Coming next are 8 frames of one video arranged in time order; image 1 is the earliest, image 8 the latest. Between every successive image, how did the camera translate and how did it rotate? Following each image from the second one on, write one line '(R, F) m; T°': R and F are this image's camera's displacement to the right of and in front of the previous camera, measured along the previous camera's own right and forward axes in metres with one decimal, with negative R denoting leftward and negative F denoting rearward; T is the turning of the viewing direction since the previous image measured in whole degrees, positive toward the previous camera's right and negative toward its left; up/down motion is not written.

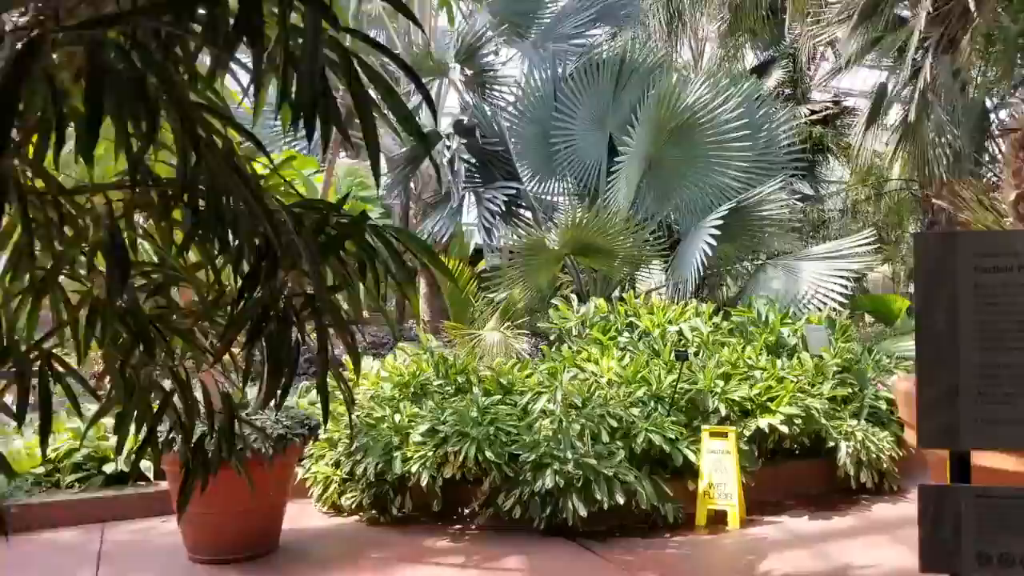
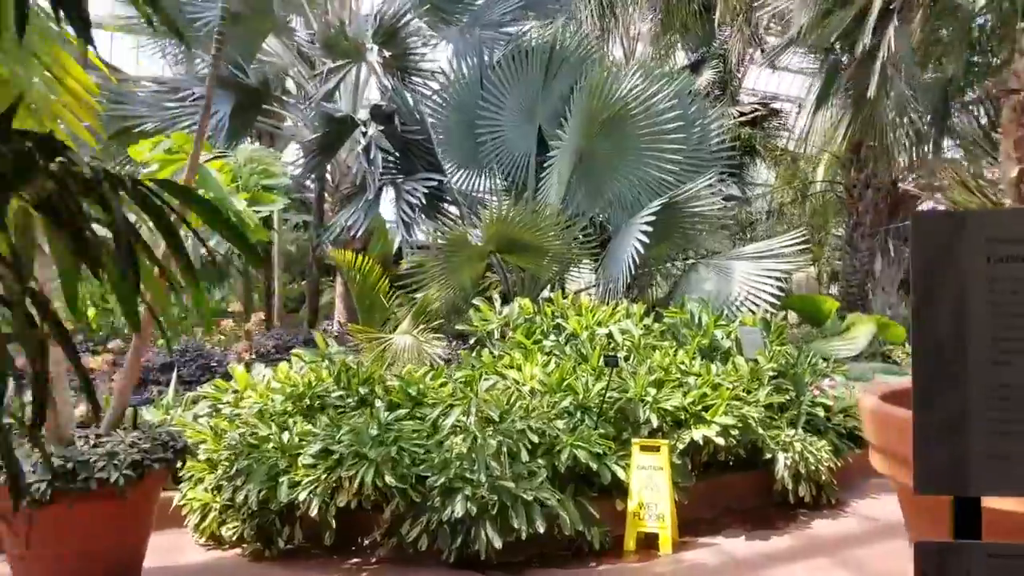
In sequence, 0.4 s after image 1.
(+0.1, +0.4) m; +5°
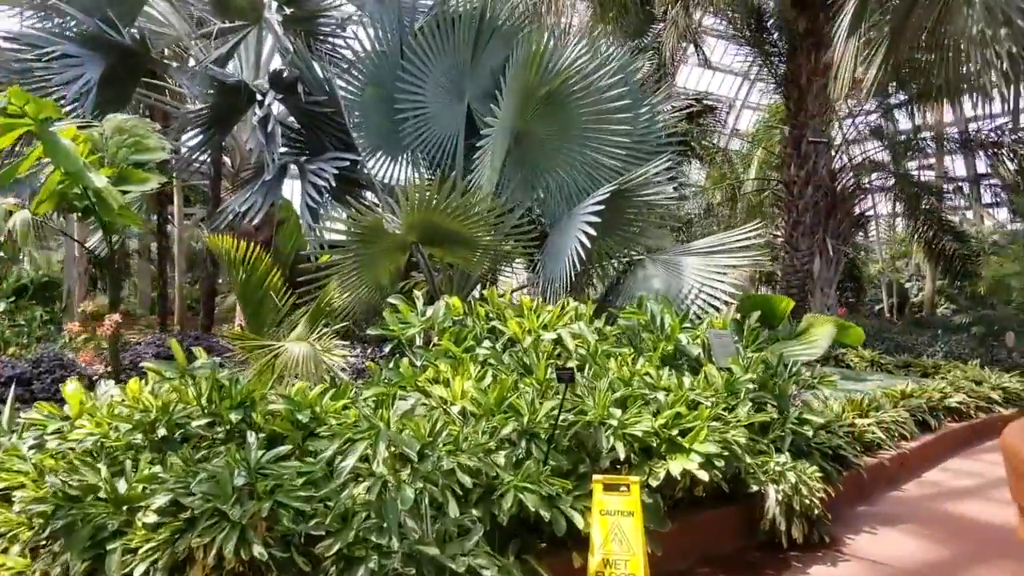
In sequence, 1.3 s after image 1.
(0.0, +0.7) m; +6°
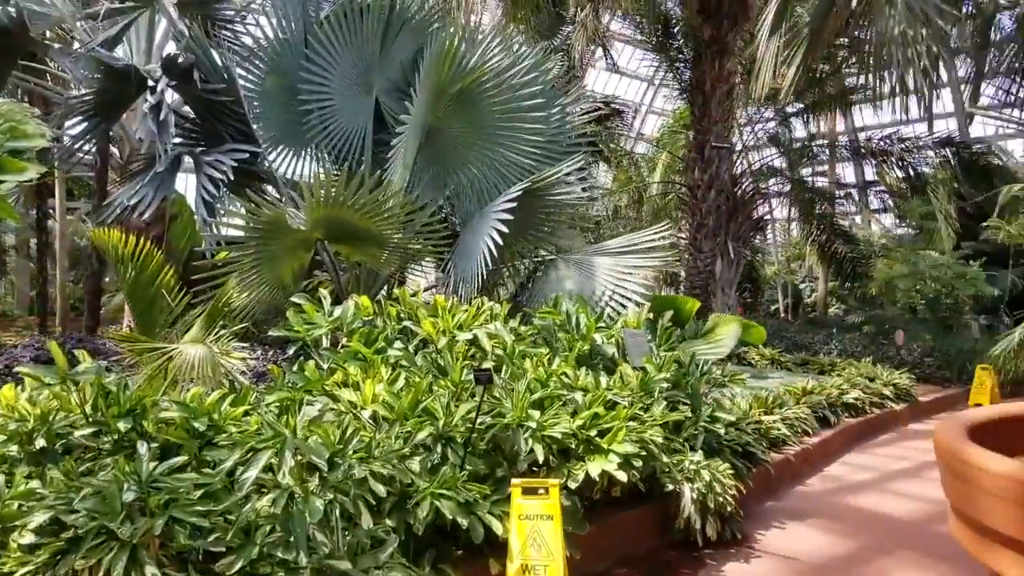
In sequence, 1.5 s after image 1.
(0.0, +0.1) m; +7°
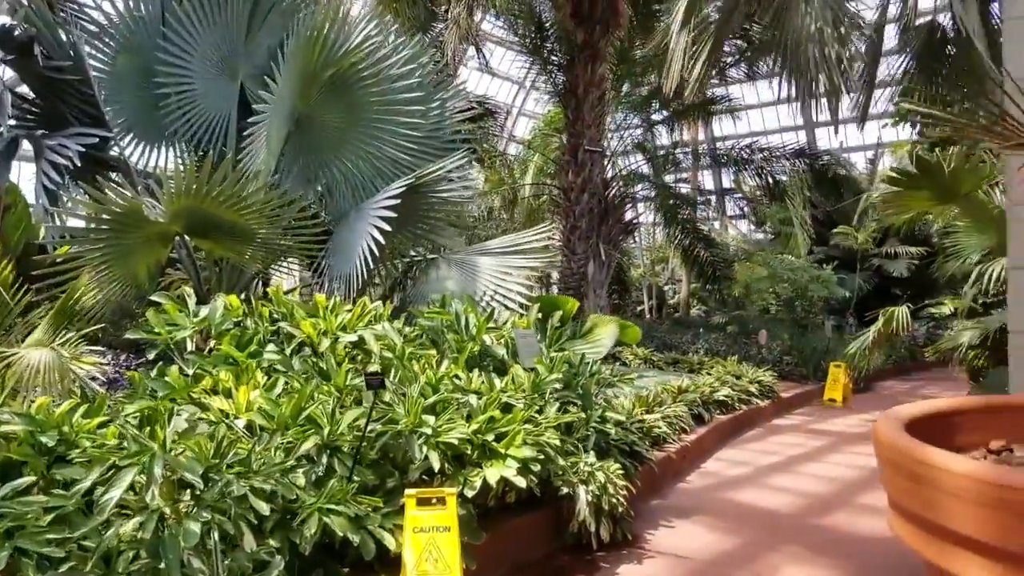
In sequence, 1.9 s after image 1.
(-0.1, +0.1) m; +10°
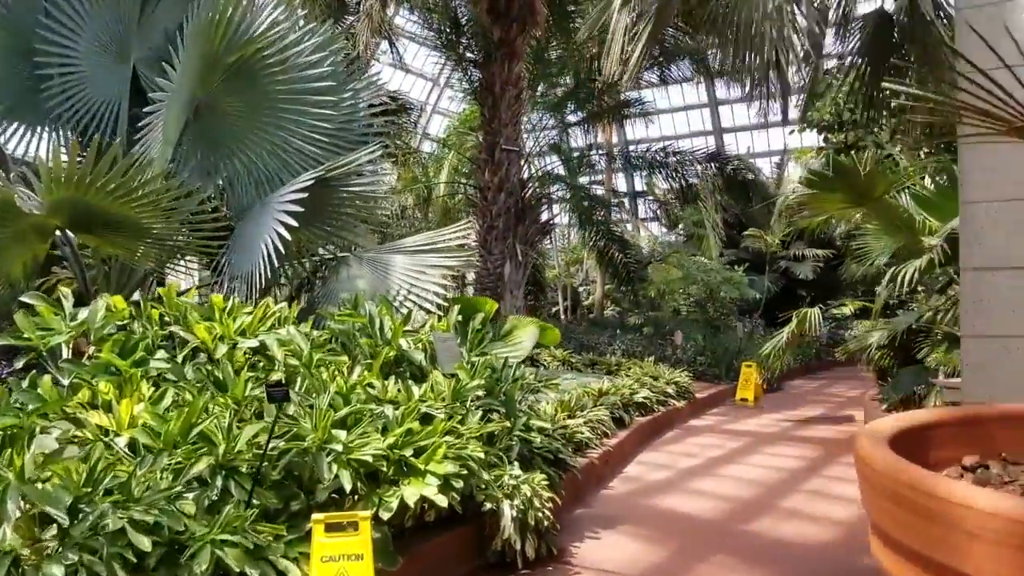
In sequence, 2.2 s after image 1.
(0.0, +0.2) m; +6°
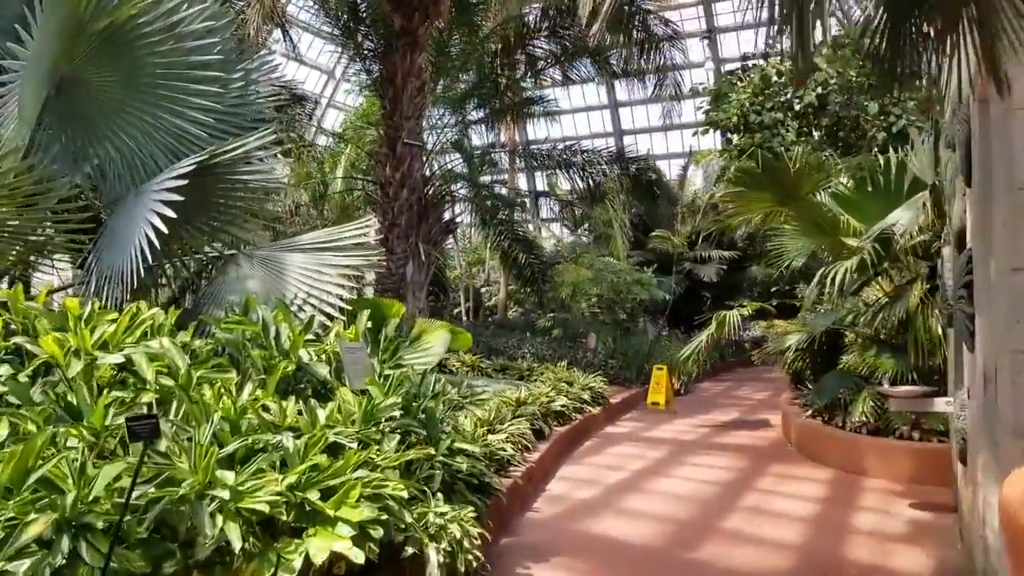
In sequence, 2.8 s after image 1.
(-0.1, +0.4) m; +8°
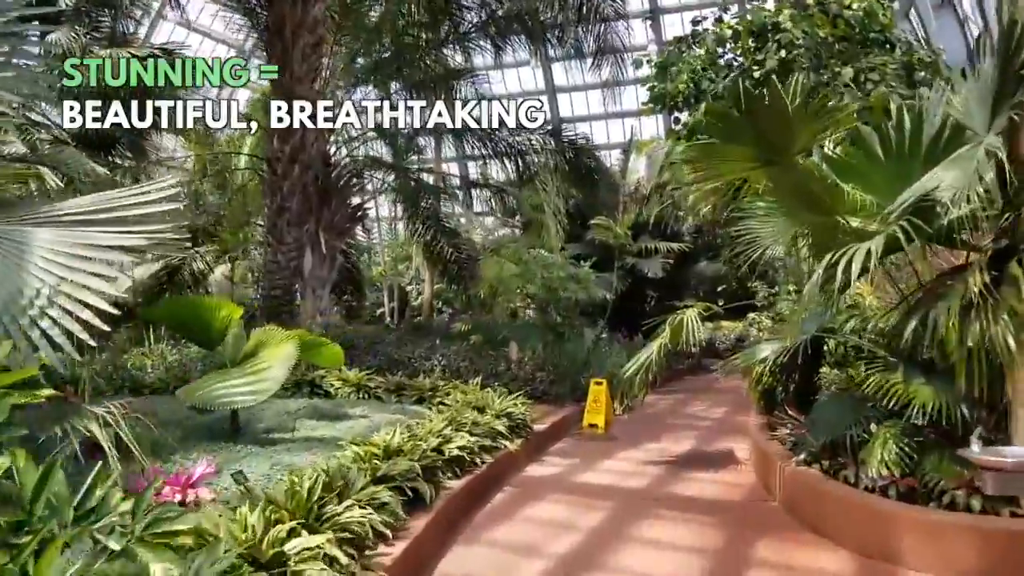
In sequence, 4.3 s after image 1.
(+0.3, +1.5) m; +4°
